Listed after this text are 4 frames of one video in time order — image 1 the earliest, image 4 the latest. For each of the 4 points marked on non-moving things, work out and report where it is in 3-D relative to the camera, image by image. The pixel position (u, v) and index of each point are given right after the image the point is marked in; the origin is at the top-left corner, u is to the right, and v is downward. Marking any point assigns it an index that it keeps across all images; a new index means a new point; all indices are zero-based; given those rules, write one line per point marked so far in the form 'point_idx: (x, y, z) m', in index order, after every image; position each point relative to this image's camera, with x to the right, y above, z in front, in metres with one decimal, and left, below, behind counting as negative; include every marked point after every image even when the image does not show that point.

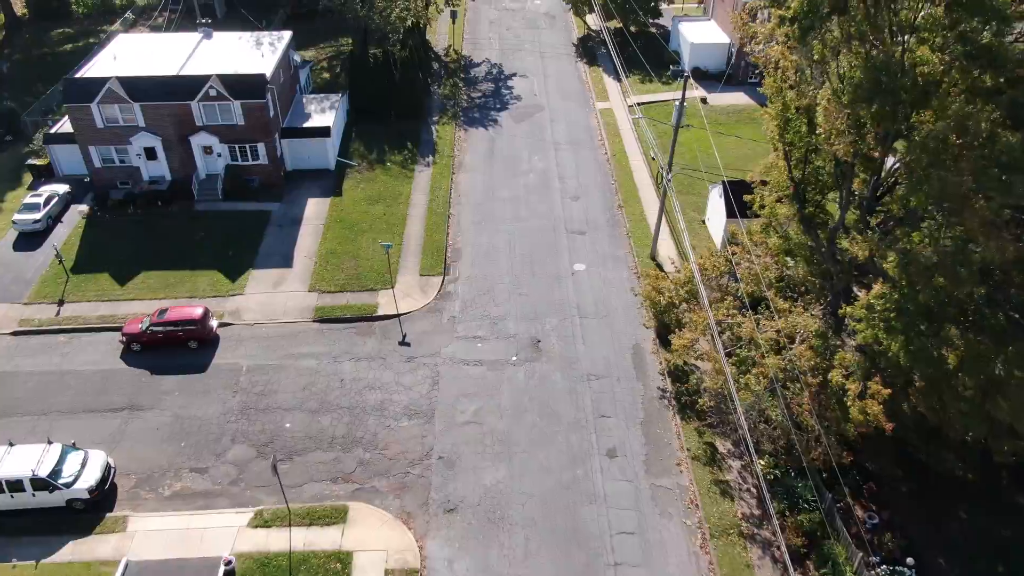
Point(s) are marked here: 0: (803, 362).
0: (+8.3, -2.1, +19.0) m
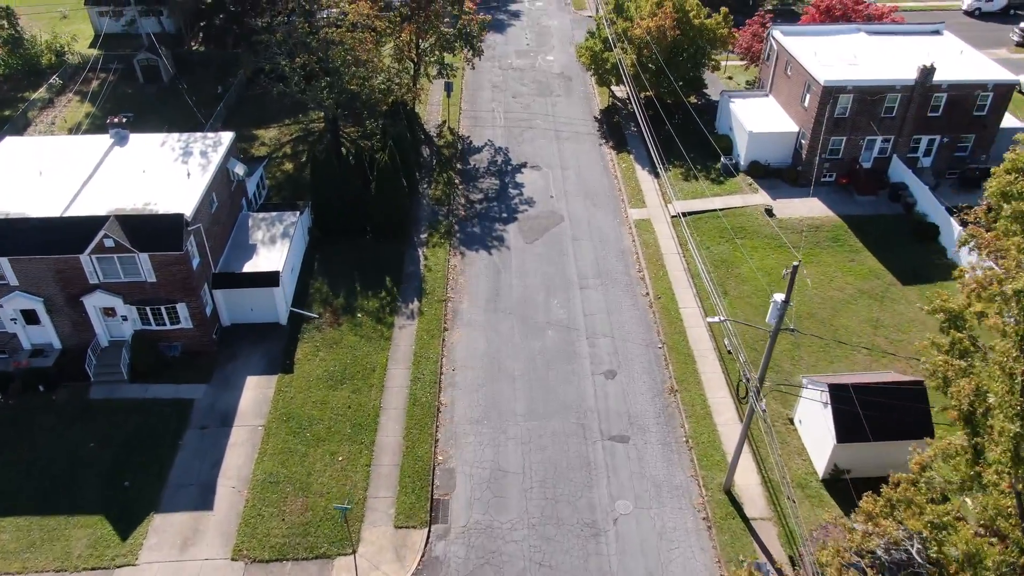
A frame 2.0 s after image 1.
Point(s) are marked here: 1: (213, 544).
0: (+8.7, -9.7, +10.2) m
1: (-8.7, -7.4, +19.5) m
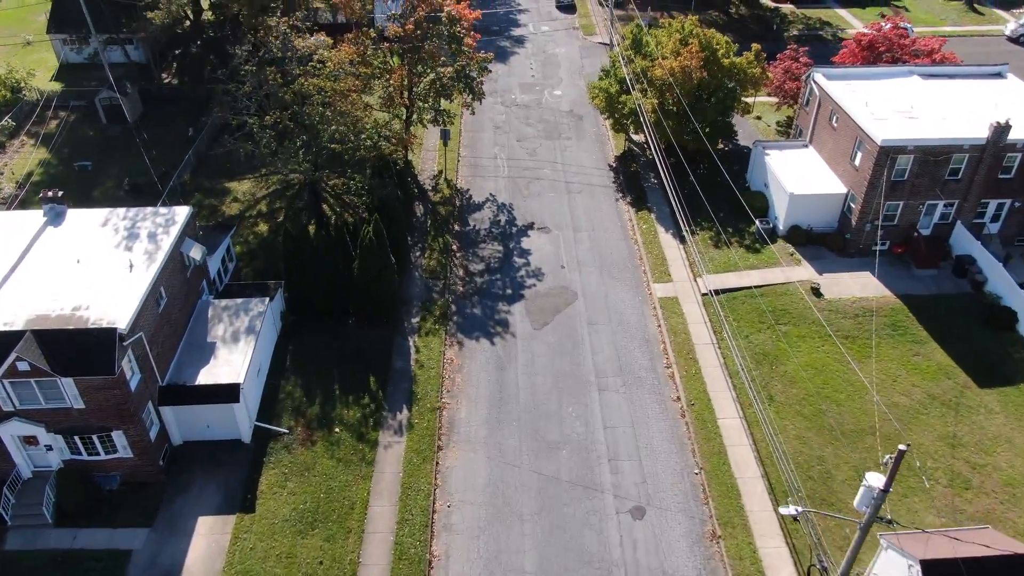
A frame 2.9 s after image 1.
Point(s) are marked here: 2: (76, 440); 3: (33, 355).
0: (+8.9, -13.4, +6.0) m
1: (-8.5, -11.1, +15.3) m
2: (-12.8, -4.4, +19.6) m
3: (-12.9, -1.8, +18.1) m
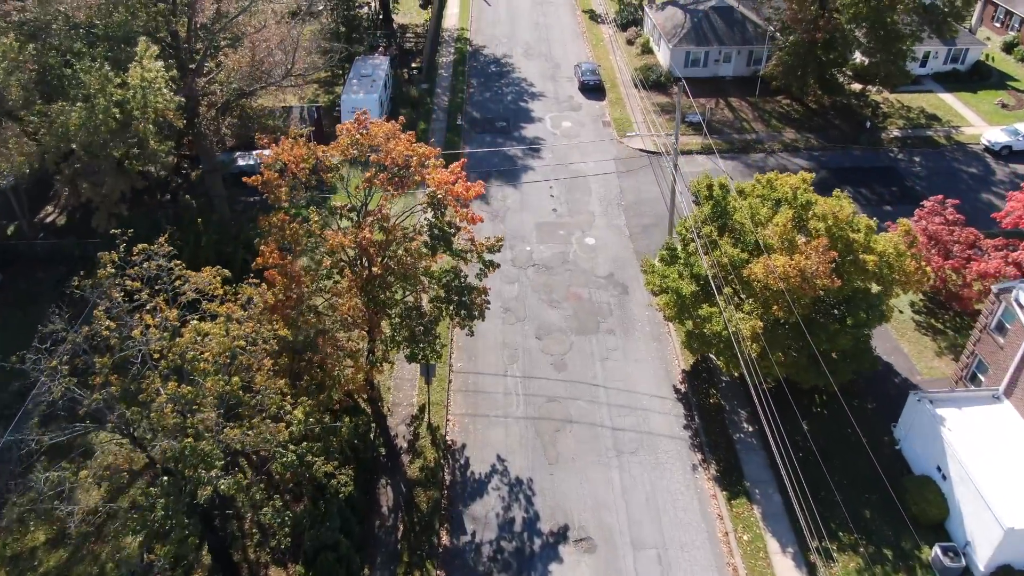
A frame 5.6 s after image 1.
0: (+9.5, -23.5, -5.6) m
1: (-7.9, -21.2, +3.7) m
2: (-12.1, -14.4, +7.9) m
3: (-12.3, -11.9, +6.4) m
